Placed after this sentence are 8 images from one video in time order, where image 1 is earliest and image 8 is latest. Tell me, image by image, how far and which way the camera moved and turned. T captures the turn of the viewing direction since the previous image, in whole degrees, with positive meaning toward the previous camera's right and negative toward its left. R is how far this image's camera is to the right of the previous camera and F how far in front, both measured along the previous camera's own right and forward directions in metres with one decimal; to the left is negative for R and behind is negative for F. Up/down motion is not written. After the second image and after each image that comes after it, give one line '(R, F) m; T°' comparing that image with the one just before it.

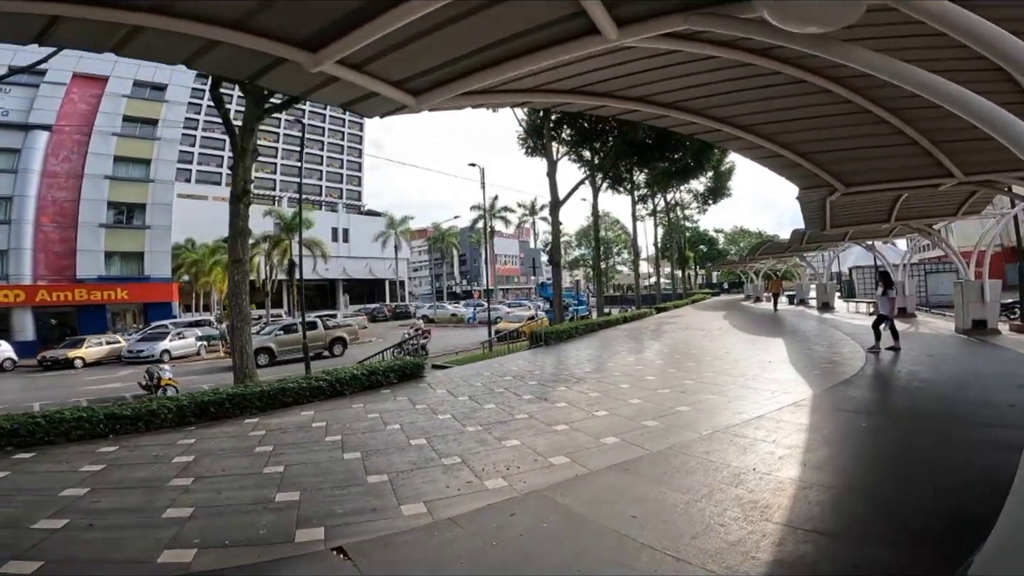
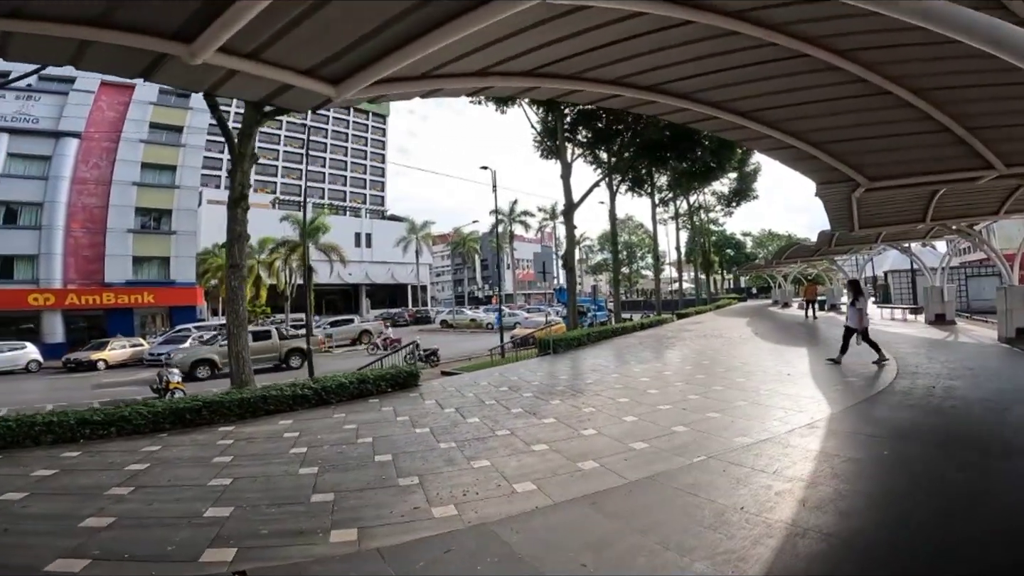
(+0.5, +0.5) m; -3°
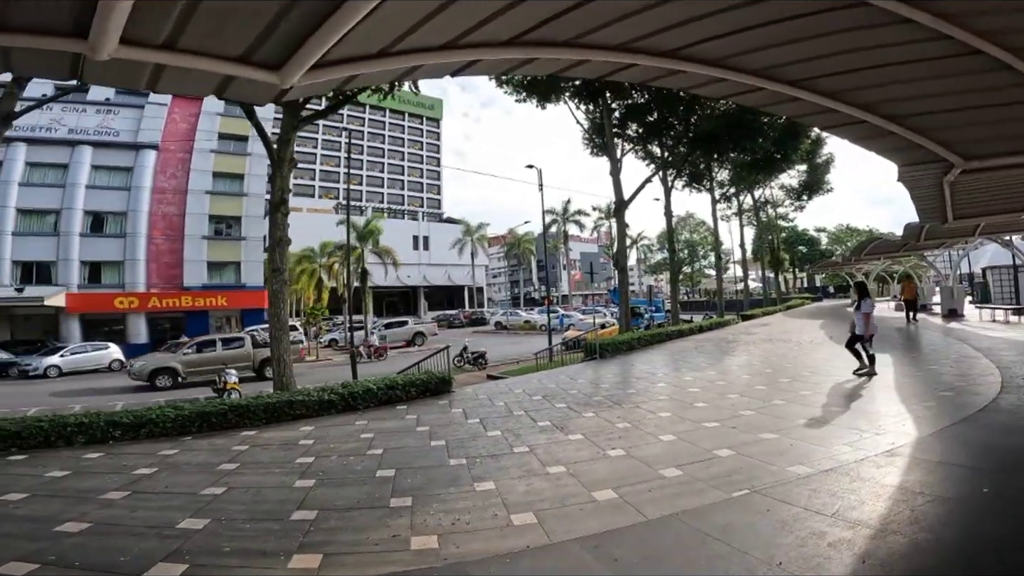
(+0.4, +0.5) m; -6°
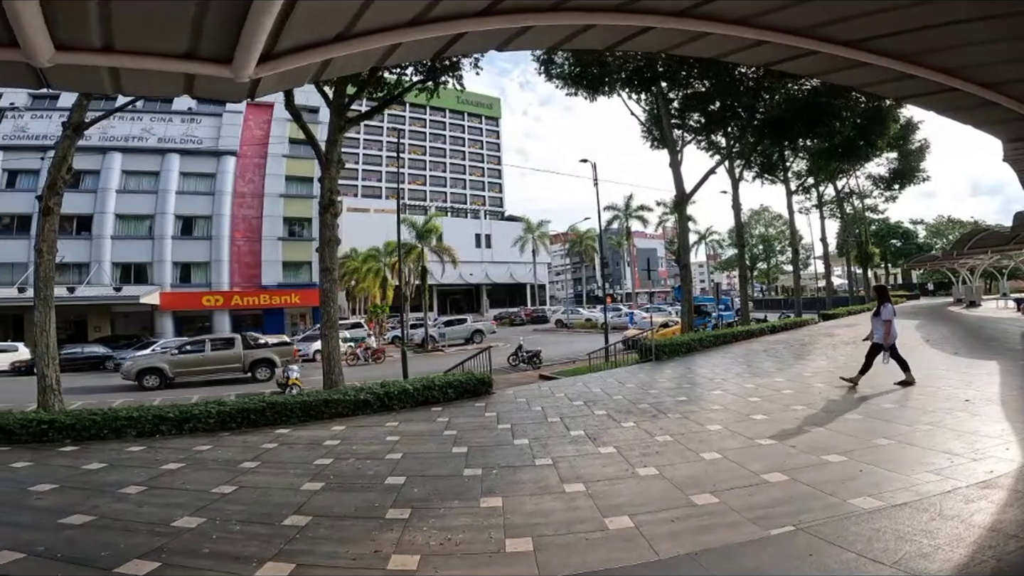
(+0.4, +0.4) m; -7°
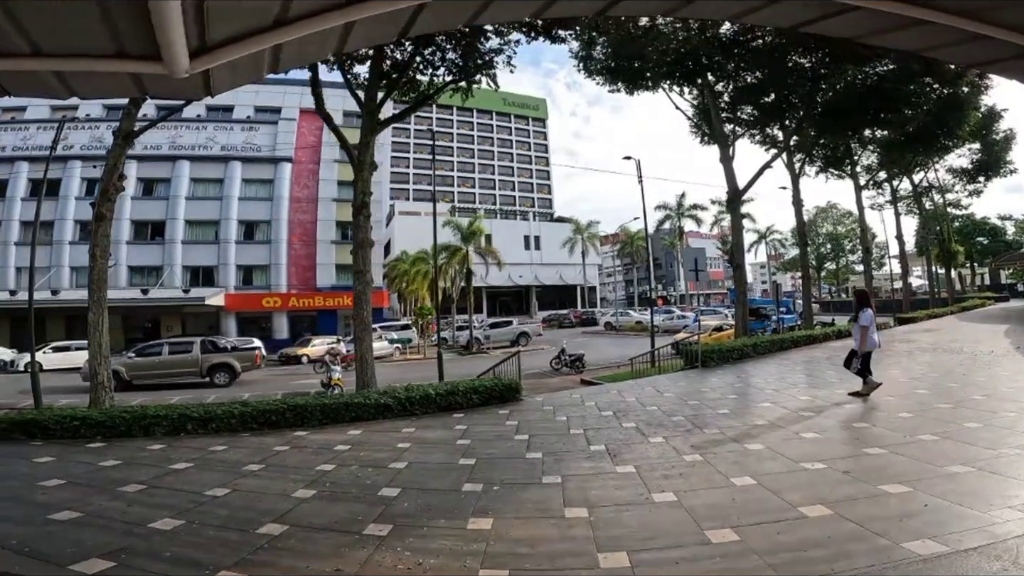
(+0.4, +0.4) m; -6°
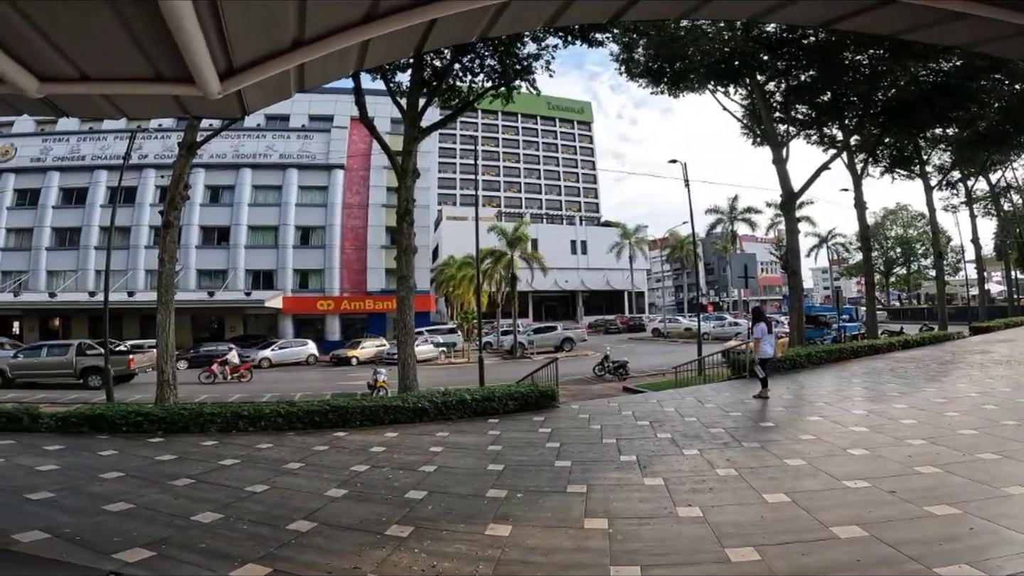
(+0.2, 0.0) m; -5°
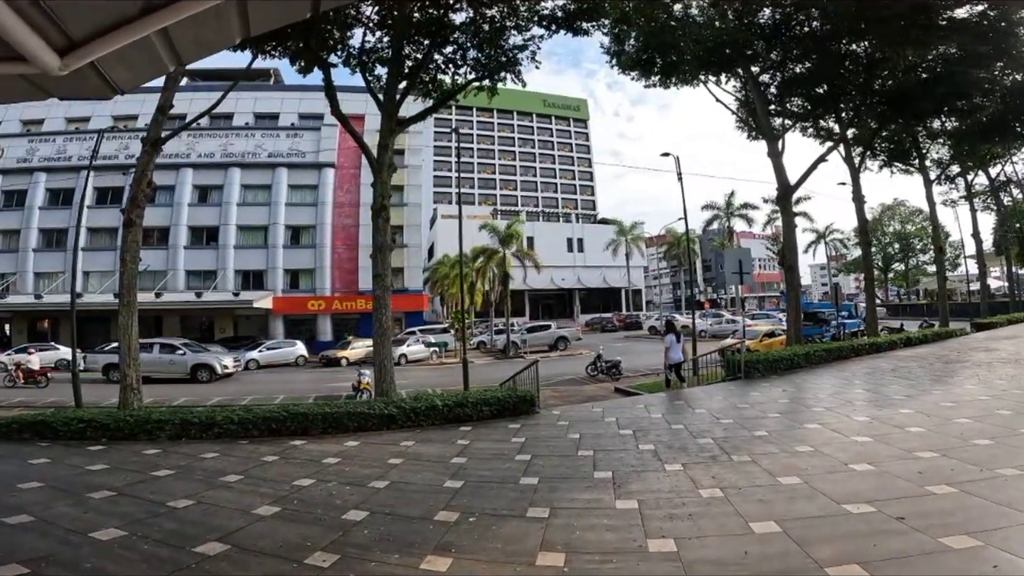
(+0.3, +0.6) m; 0°
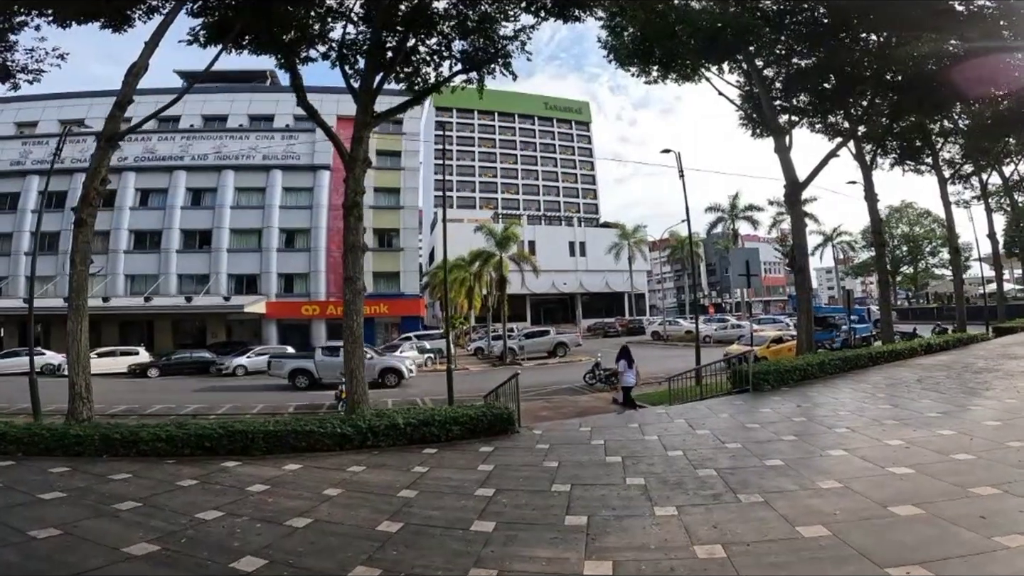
(+0.4, +0.9) m; -1°
